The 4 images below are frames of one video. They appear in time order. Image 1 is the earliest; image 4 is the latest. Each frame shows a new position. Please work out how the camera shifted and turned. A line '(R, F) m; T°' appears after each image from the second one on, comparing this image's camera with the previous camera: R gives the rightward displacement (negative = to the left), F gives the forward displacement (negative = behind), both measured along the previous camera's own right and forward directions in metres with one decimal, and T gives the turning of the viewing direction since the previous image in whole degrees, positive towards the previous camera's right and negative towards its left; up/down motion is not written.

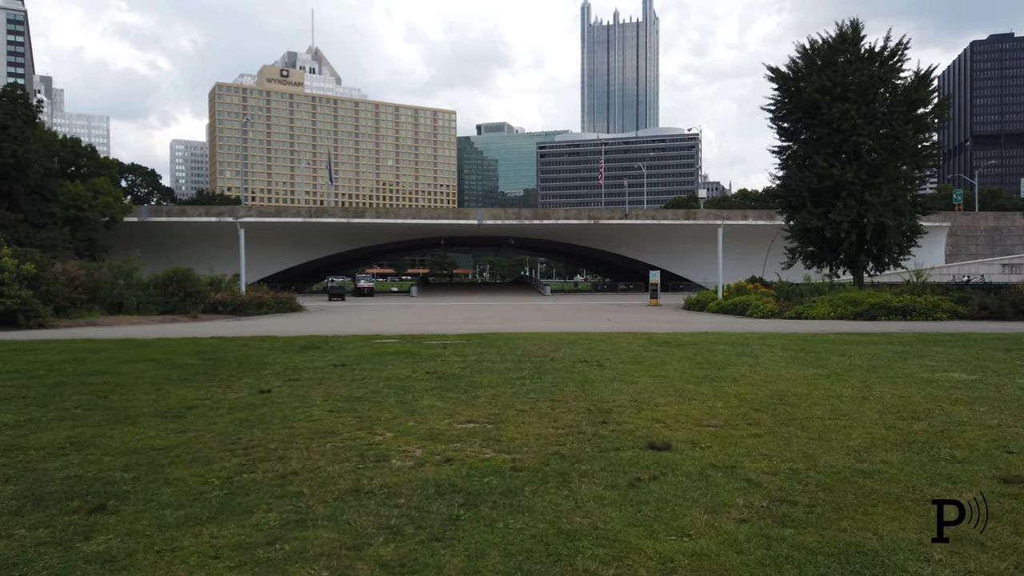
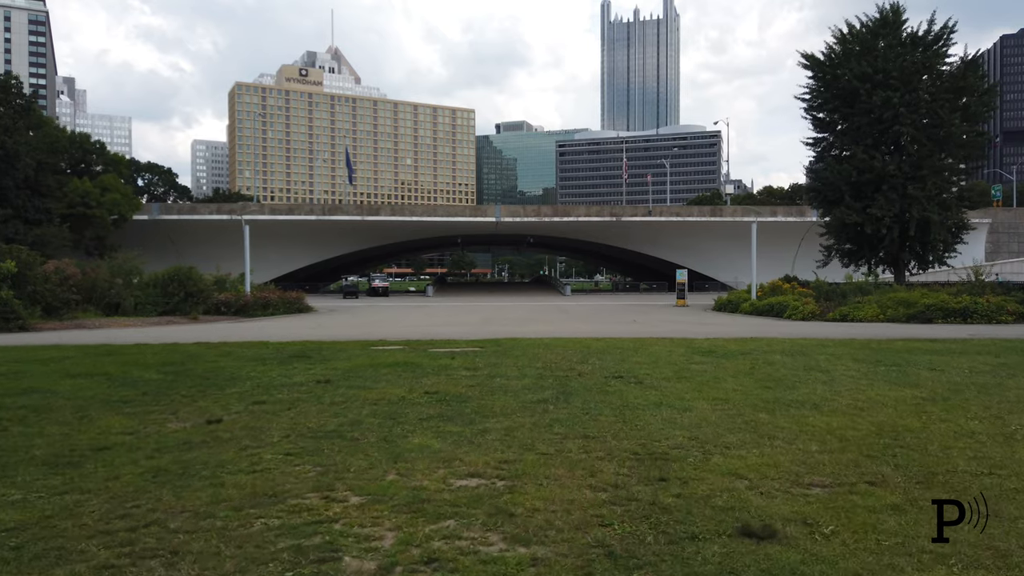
(0.0, +1.7) m; -1°
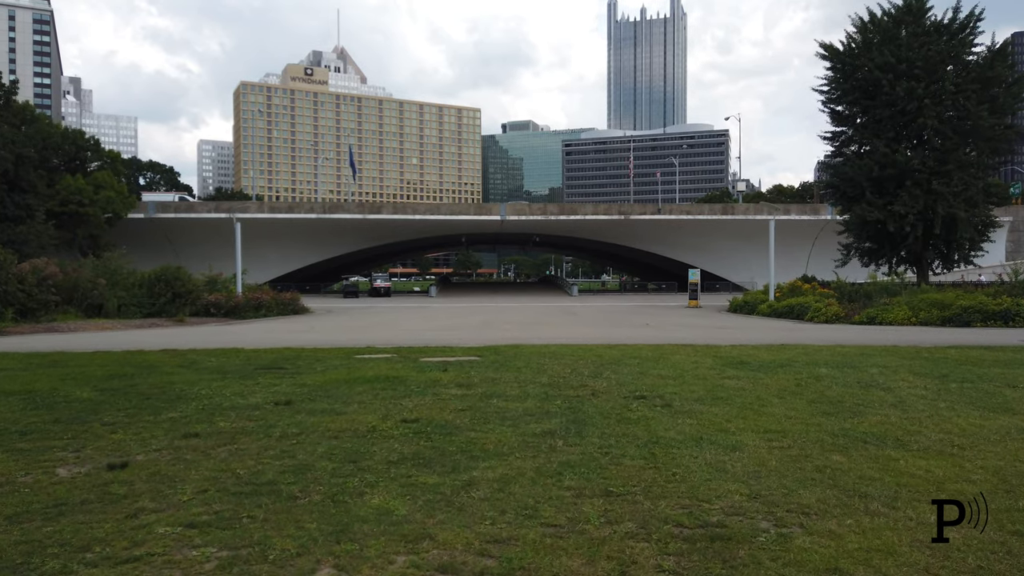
(+0.1, +1.4) m; 0°
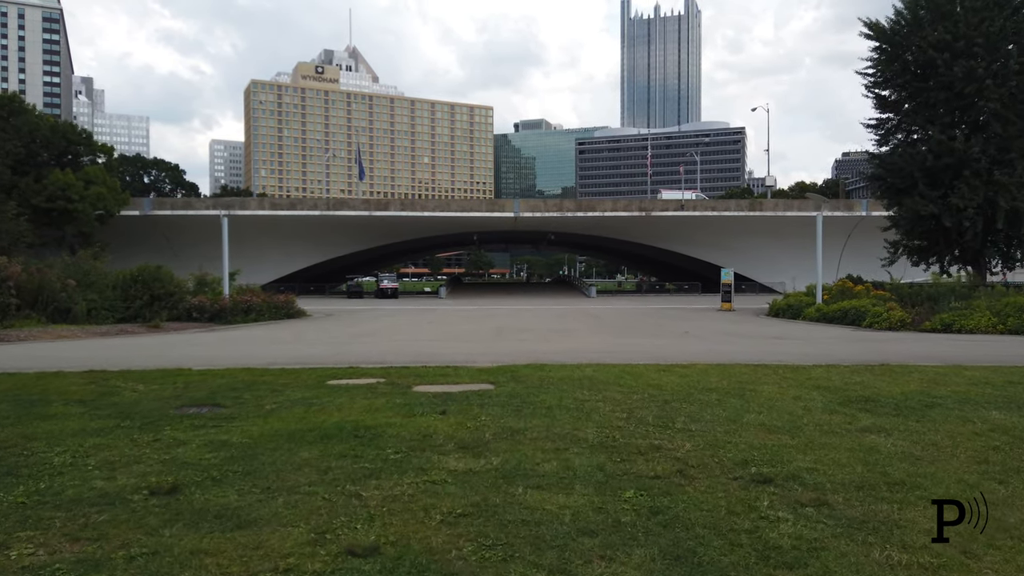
(-0.1, +2.7) m; -1°
